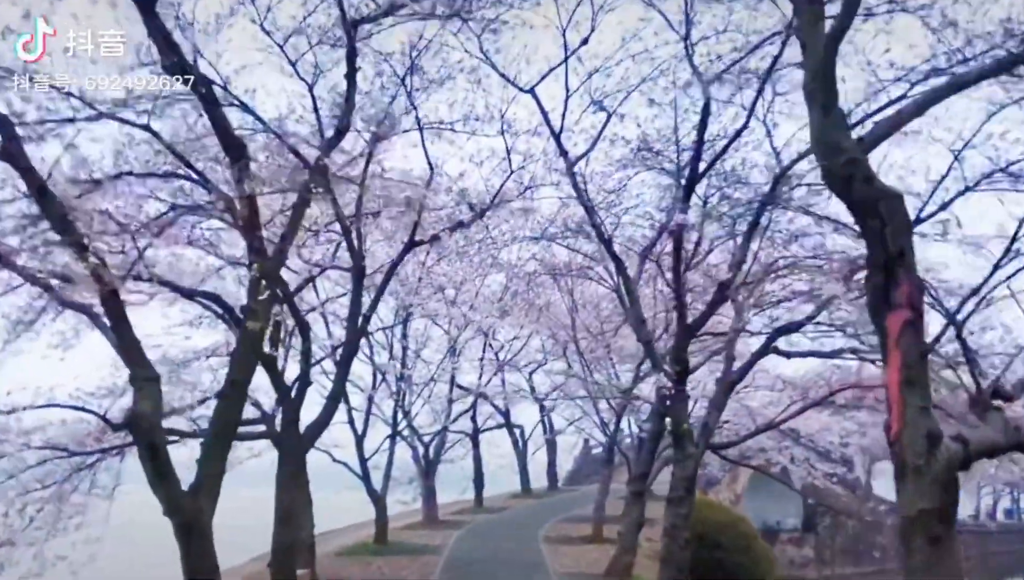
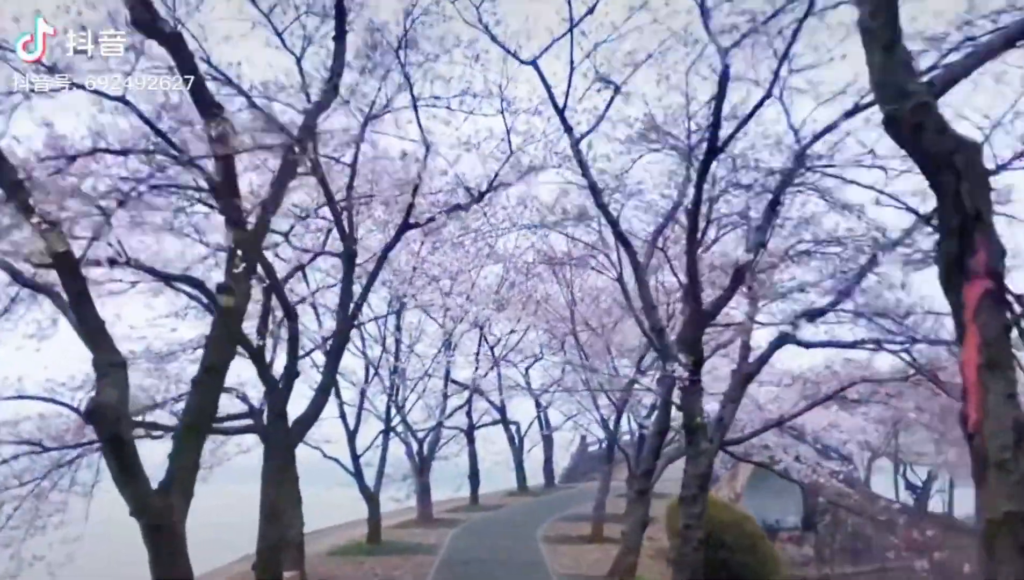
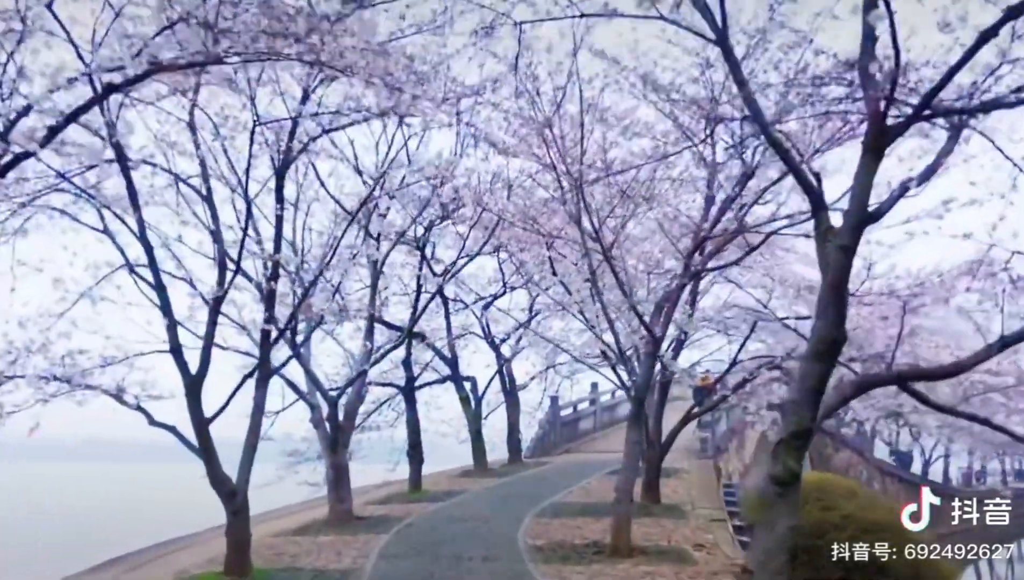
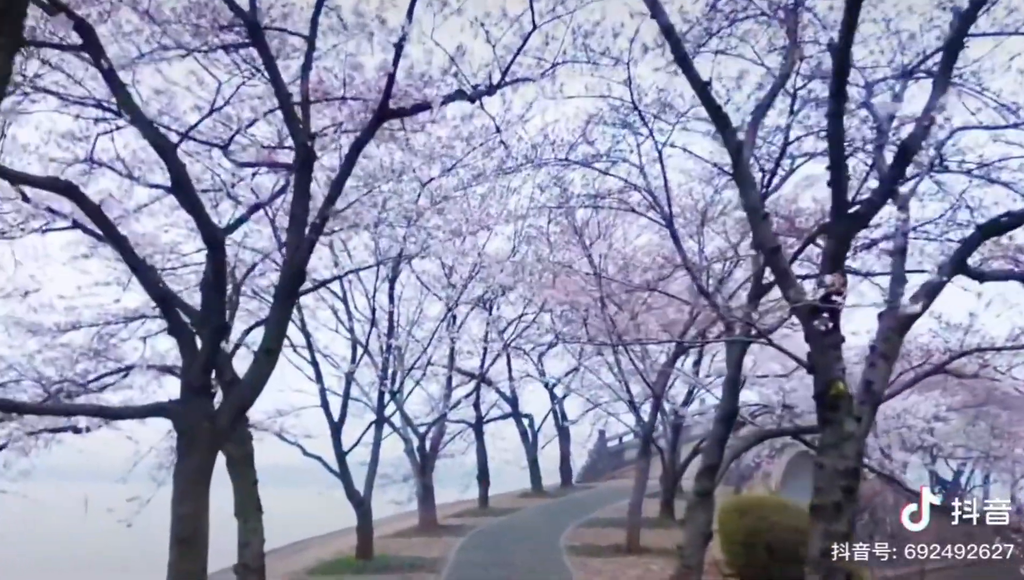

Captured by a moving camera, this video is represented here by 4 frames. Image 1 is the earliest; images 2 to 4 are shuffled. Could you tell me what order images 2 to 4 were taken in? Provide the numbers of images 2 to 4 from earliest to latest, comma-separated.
2, 4, 3
